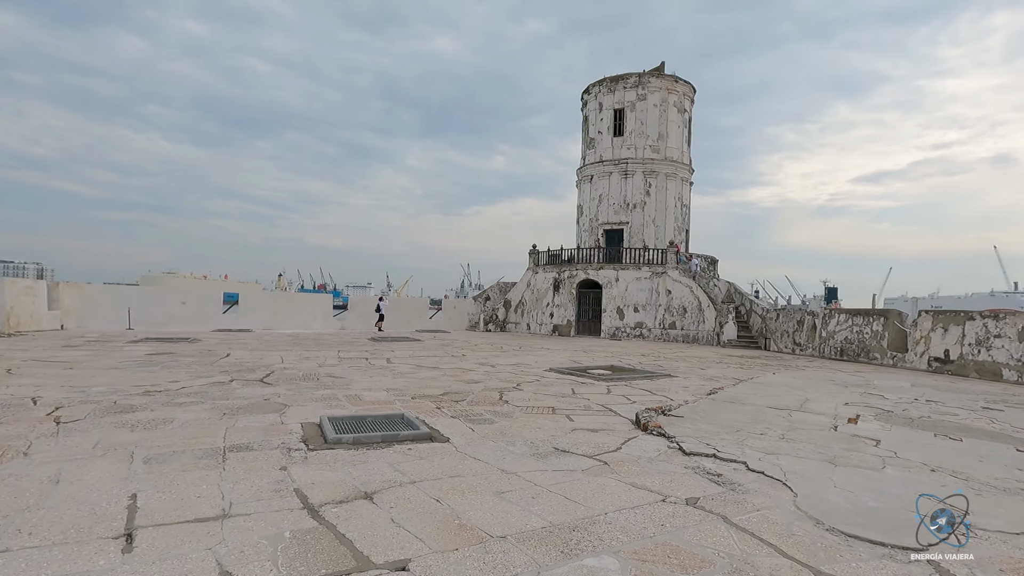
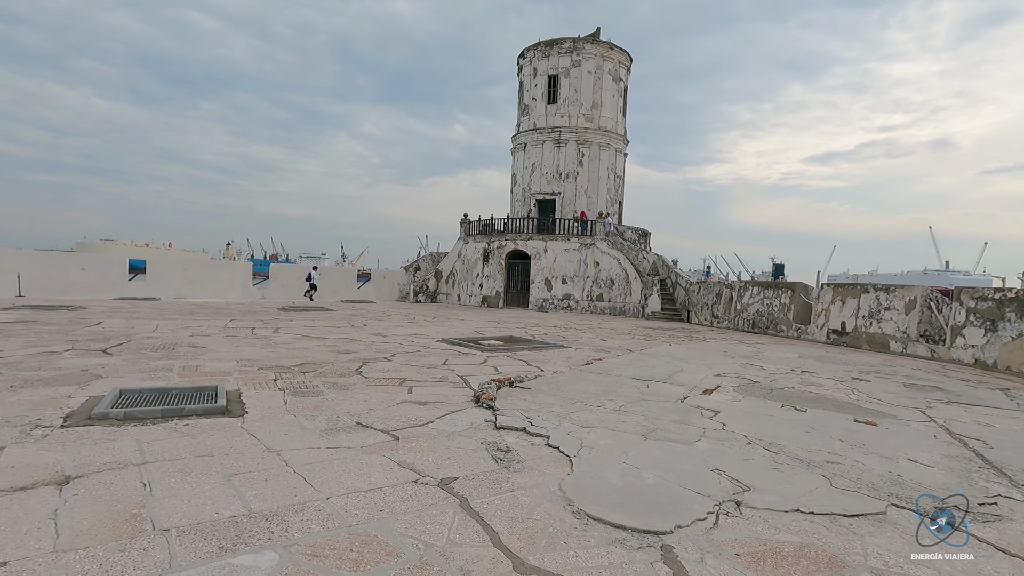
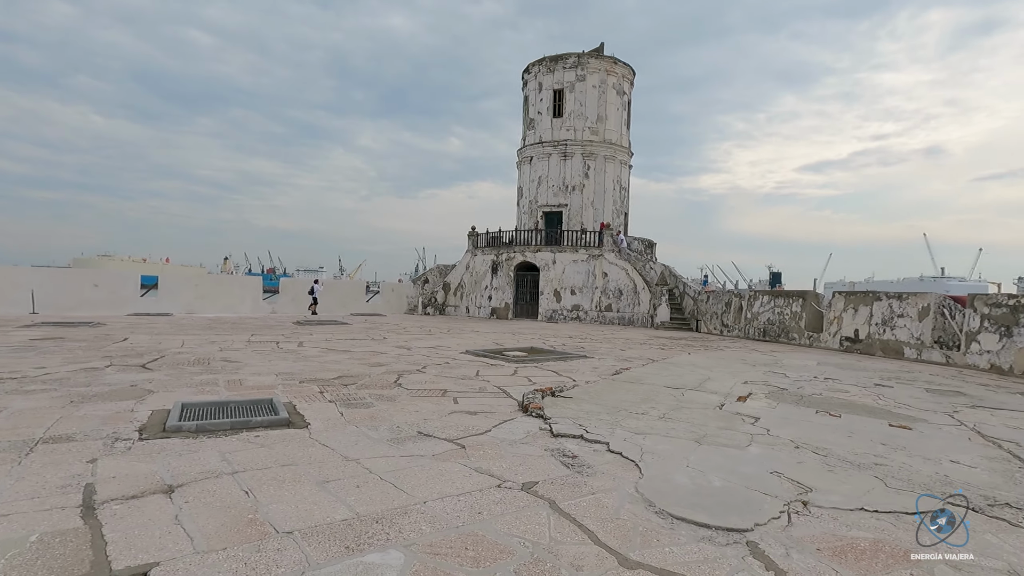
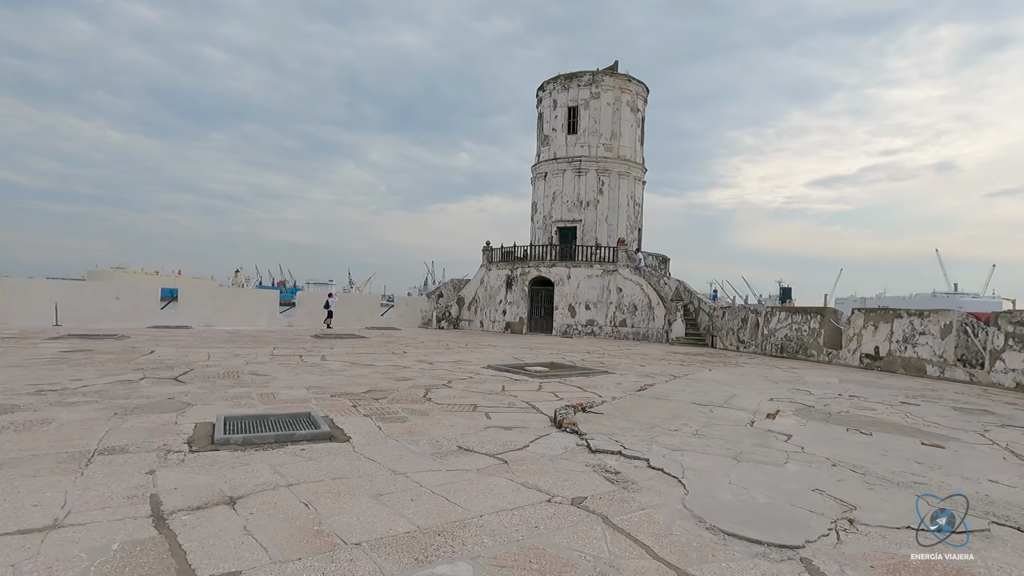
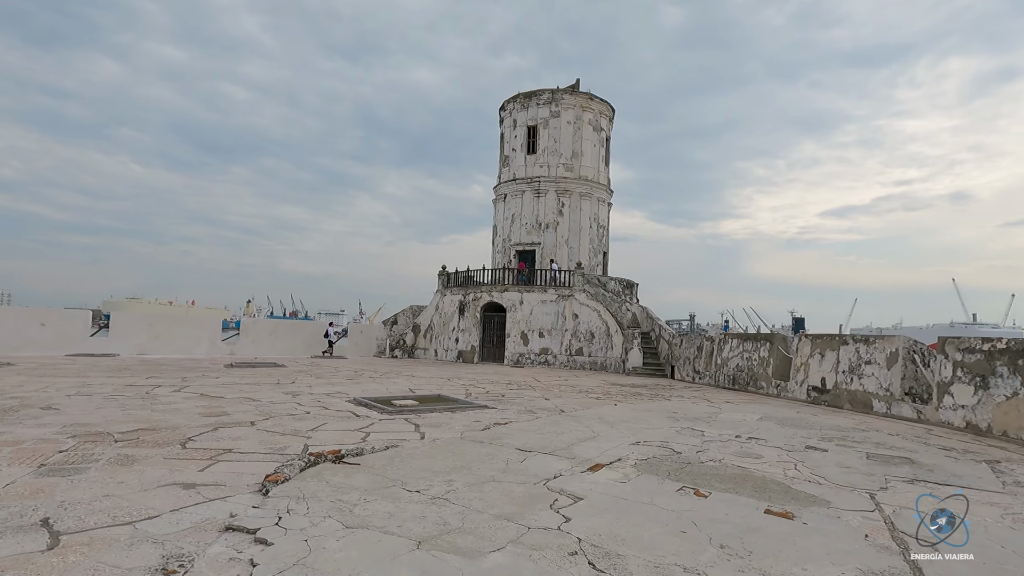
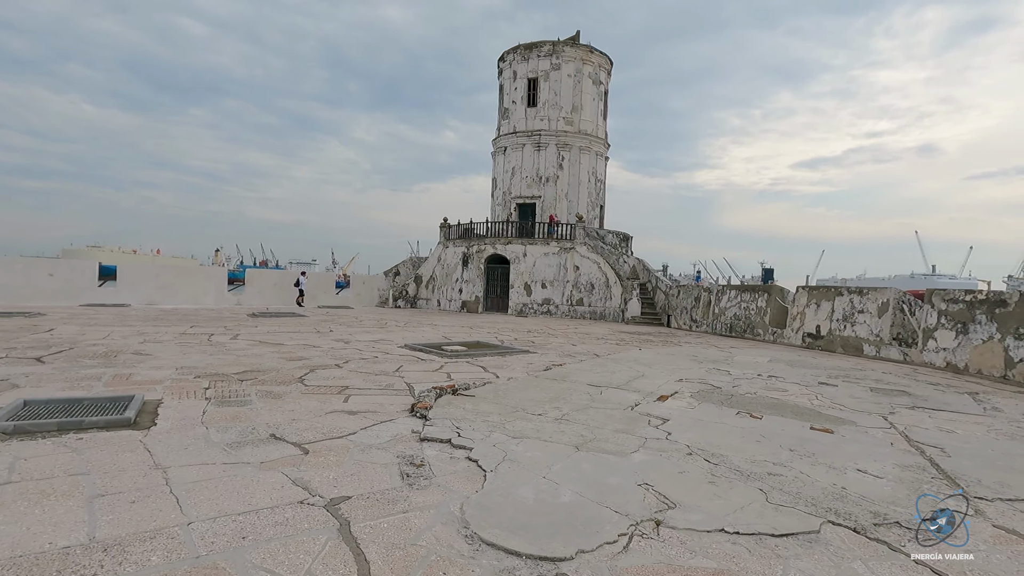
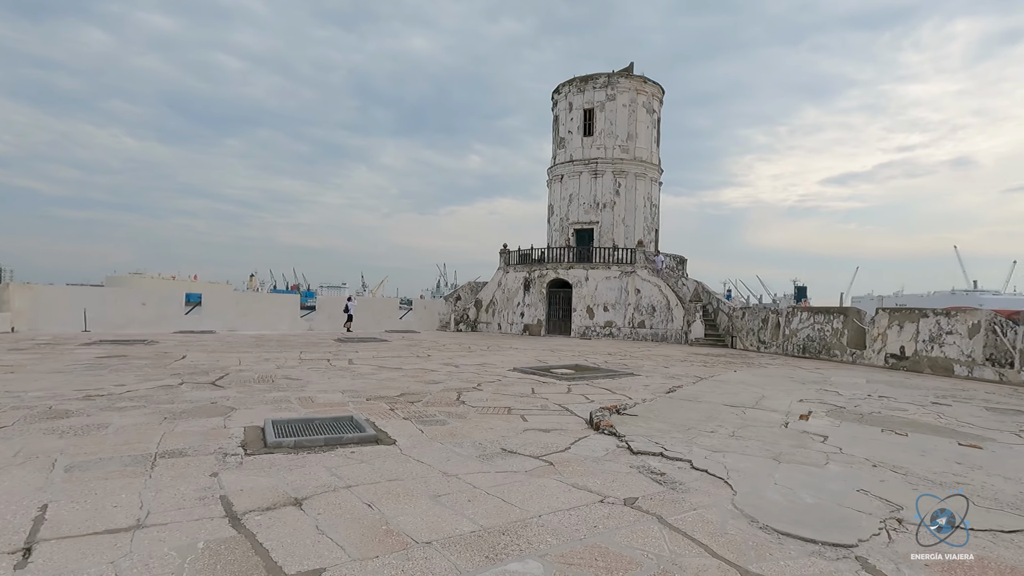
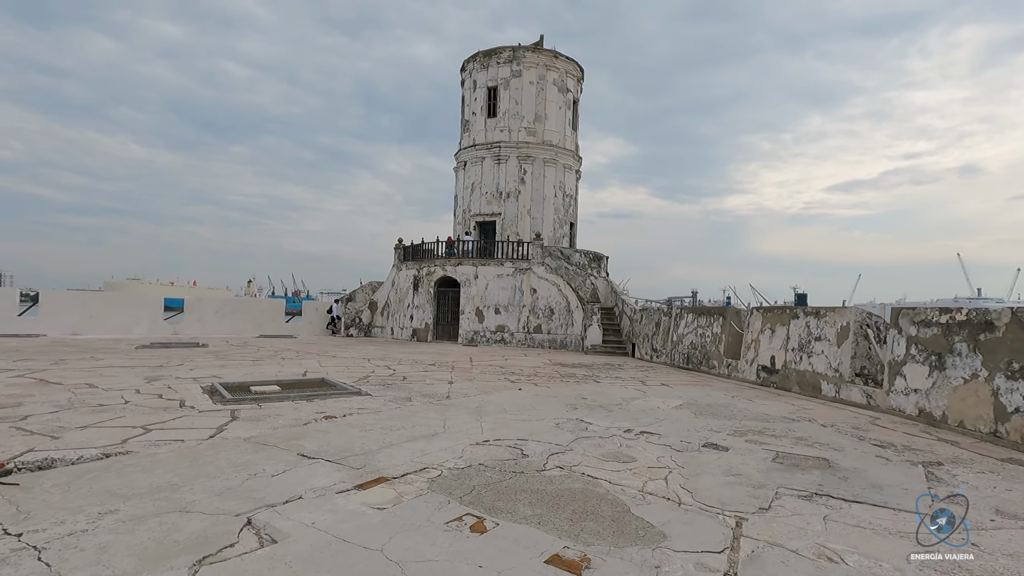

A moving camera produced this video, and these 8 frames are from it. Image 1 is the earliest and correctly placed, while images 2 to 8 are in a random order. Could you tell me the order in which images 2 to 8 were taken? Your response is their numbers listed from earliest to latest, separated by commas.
7, 4, 3, 2, 6, 5, 8
